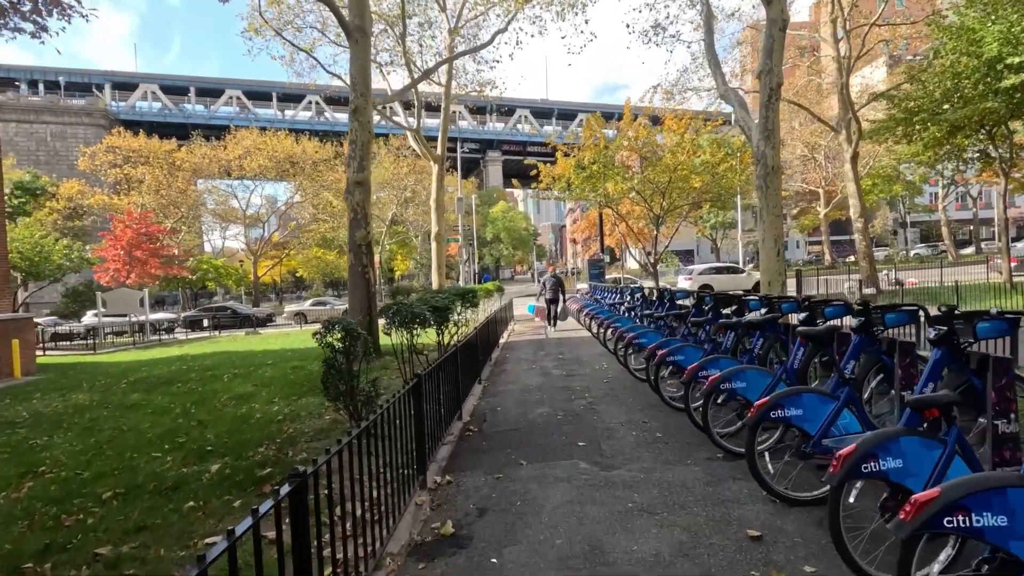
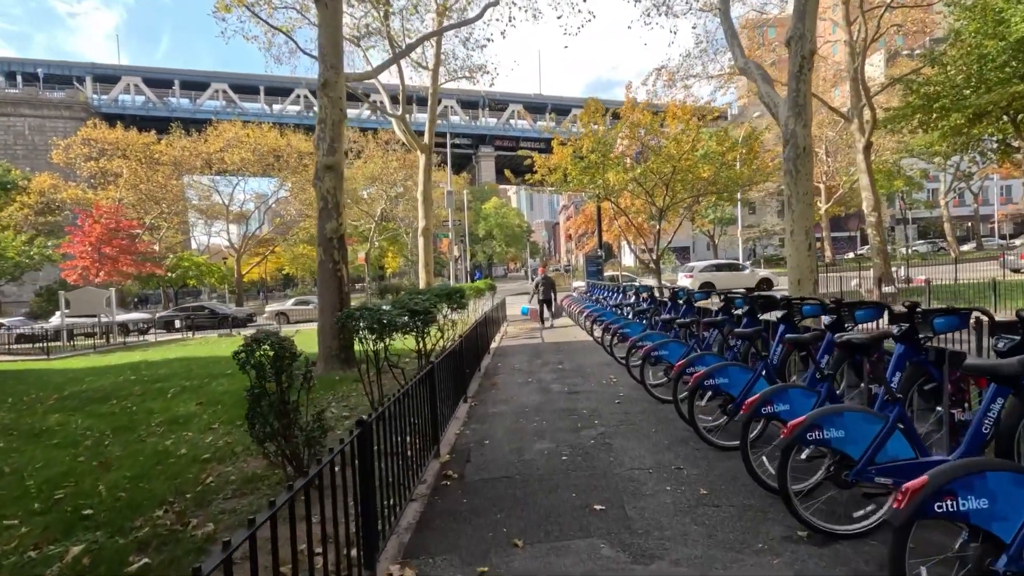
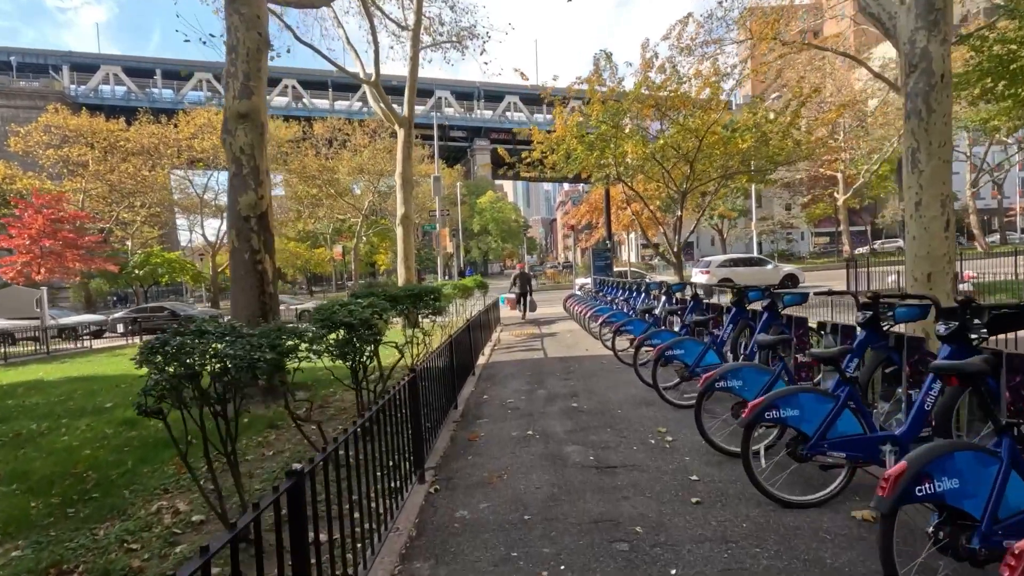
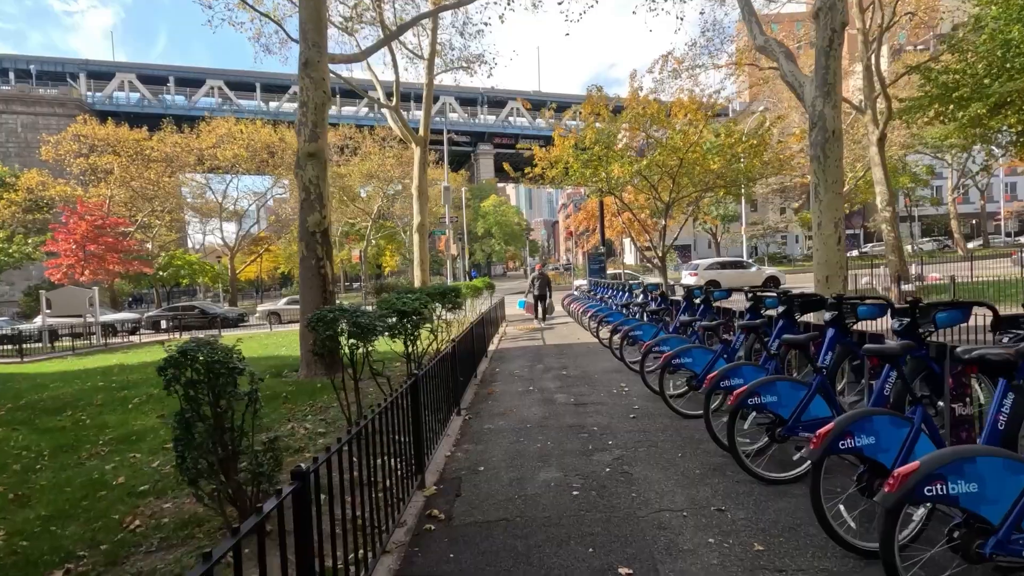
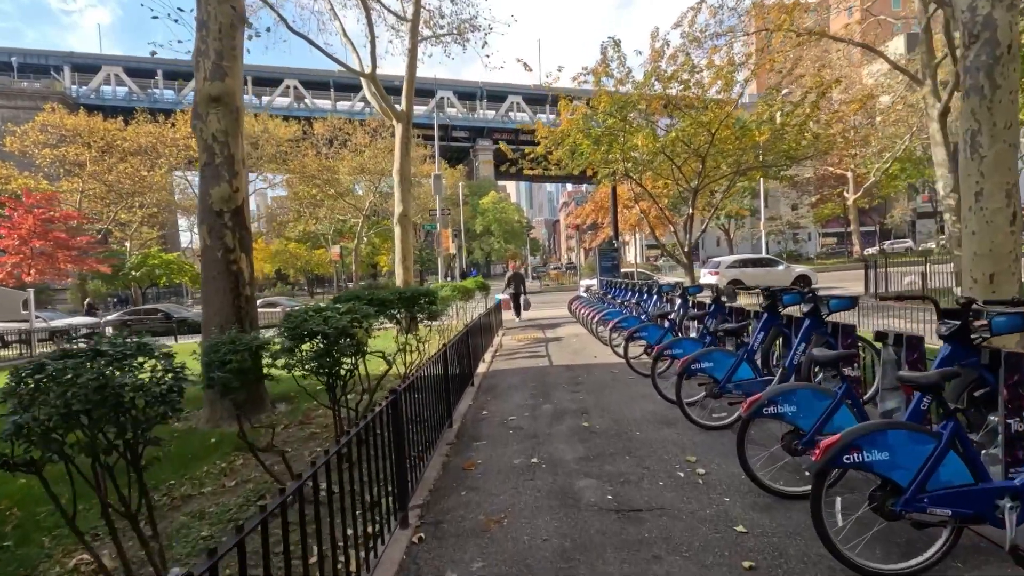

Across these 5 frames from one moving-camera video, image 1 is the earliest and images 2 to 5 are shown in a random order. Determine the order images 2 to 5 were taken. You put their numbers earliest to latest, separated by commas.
2, 4, 3, 5
